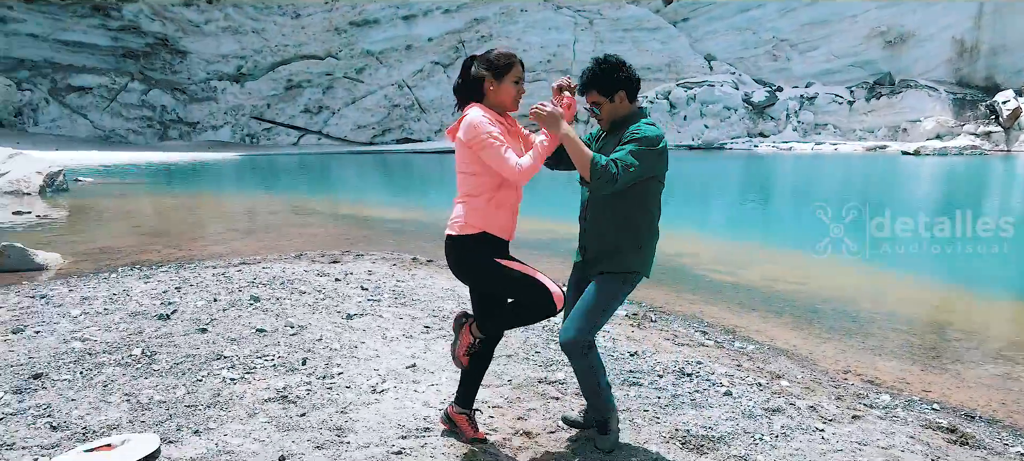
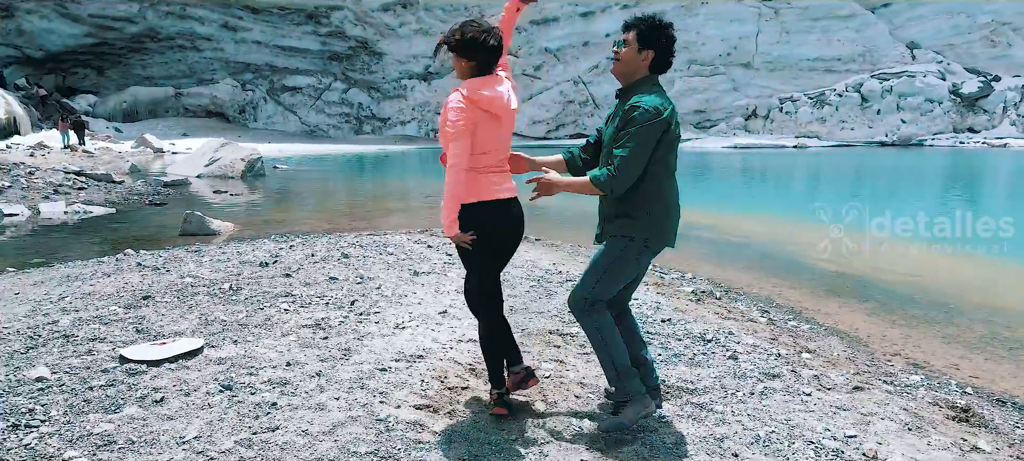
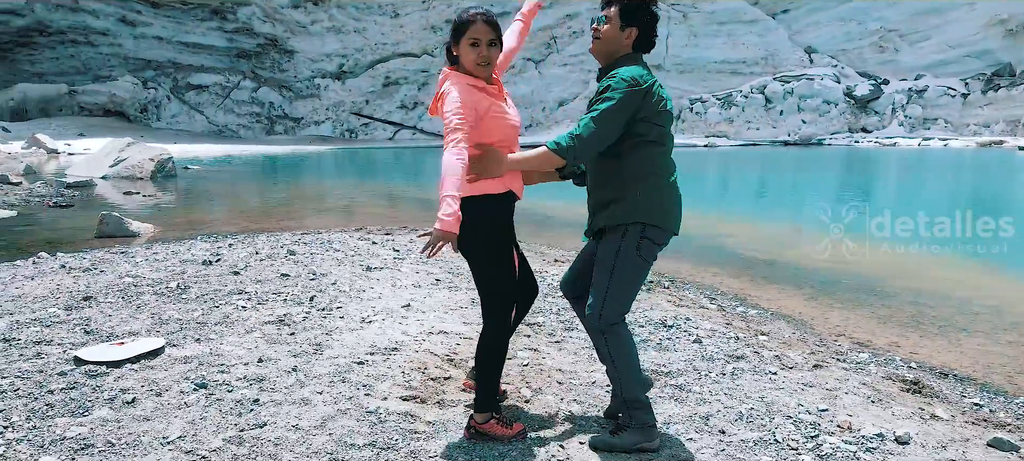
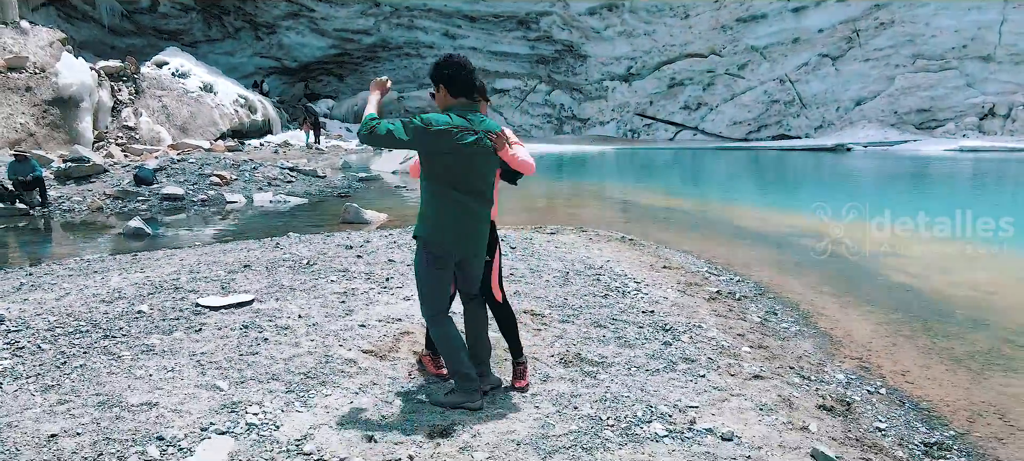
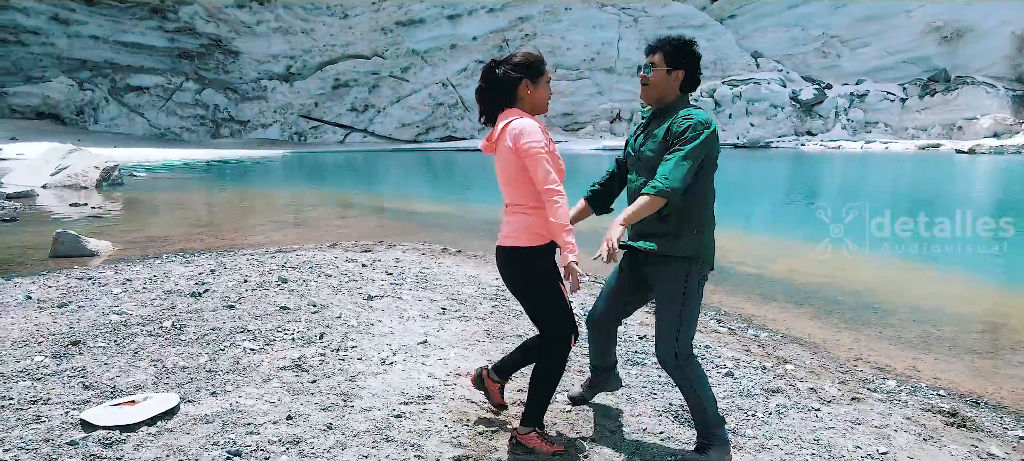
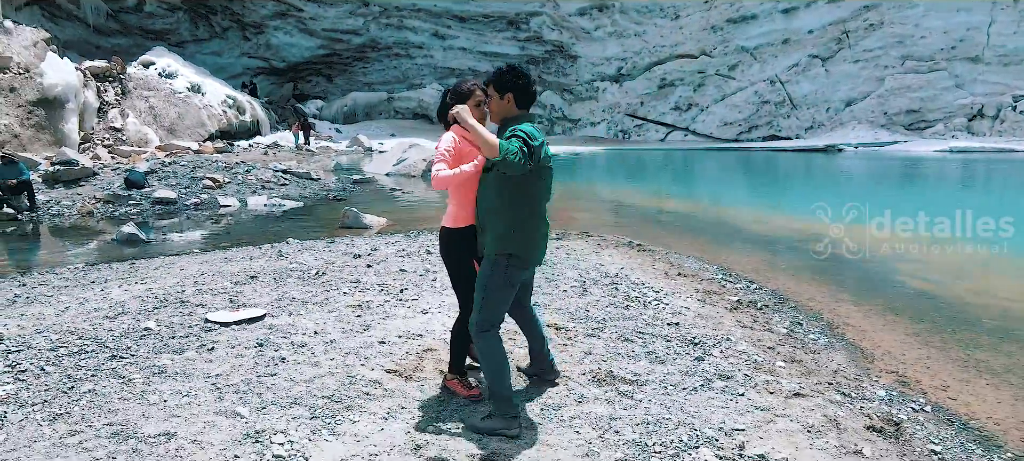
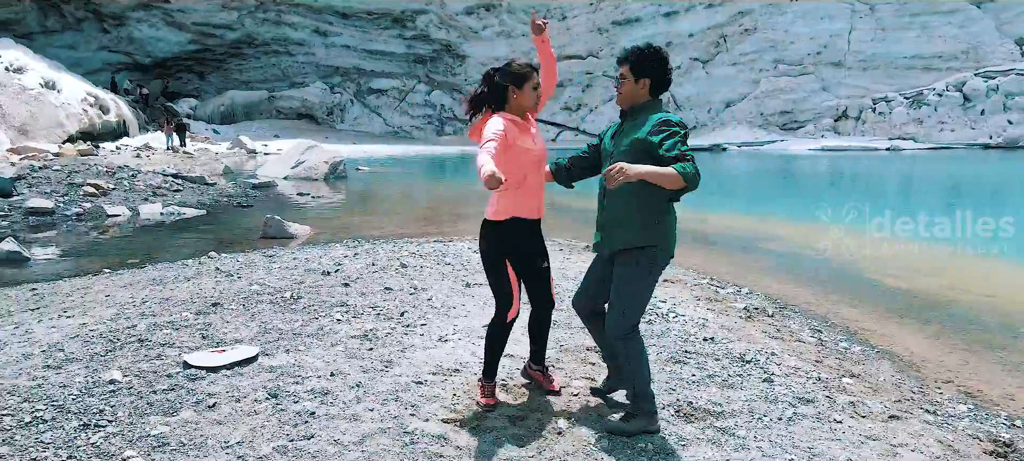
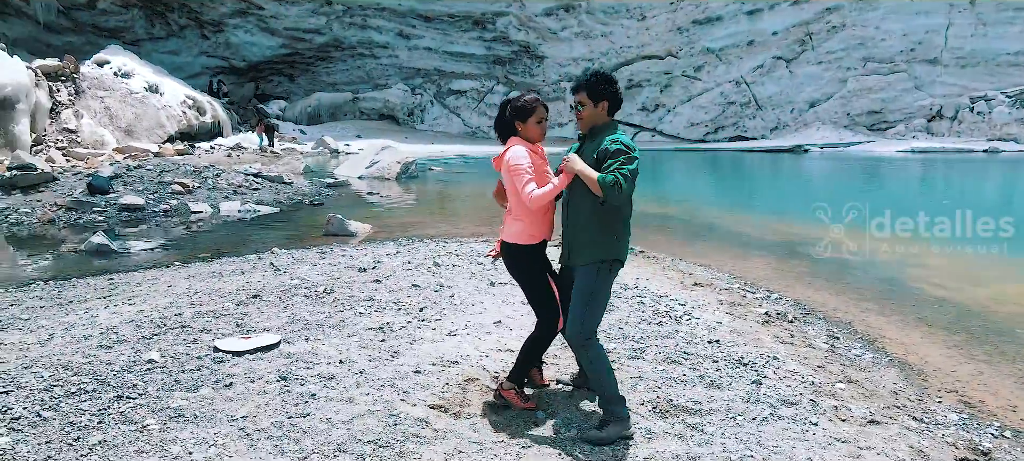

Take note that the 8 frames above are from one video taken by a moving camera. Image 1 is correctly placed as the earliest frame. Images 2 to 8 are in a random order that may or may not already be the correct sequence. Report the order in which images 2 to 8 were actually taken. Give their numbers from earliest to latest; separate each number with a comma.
5, 3, 2, 7, 8, 6, 4
